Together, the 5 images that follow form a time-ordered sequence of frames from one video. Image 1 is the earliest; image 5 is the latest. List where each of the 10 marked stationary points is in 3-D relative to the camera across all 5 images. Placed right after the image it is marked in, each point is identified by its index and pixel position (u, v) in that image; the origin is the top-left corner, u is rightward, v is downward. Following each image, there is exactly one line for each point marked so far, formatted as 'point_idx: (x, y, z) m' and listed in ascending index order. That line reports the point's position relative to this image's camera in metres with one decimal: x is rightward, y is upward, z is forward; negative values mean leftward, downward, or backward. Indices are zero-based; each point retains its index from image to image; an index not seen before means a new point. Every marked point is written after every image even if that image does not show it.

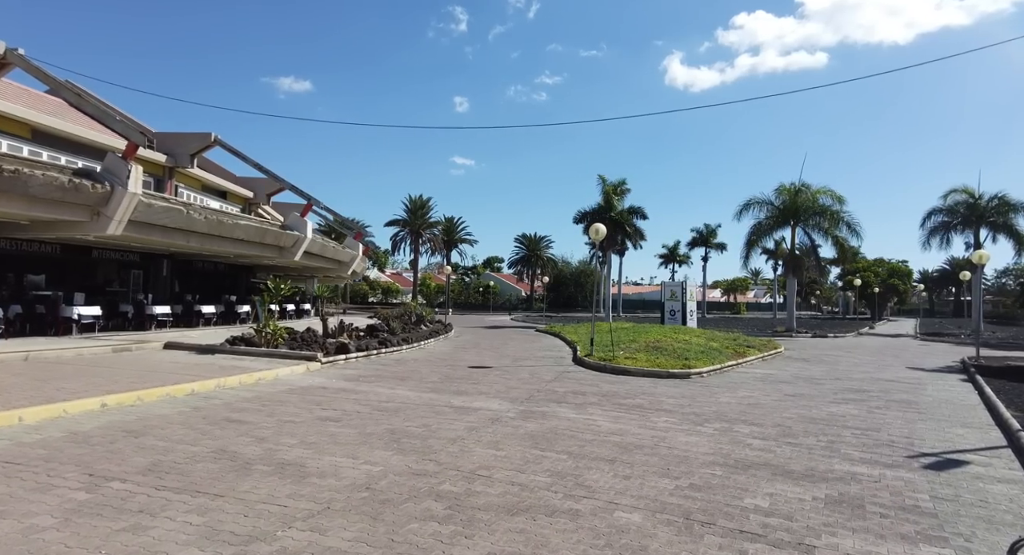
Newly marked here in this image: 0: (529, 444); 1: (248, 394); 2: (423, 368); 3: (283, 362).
0: (+0.2, -2.1, +7.6) m
1: (-4.7, -2.1, +10.7) m
2: (-2.2, -2.3, +14.9) m
3: (-5.4, -2.0, +14.2) m
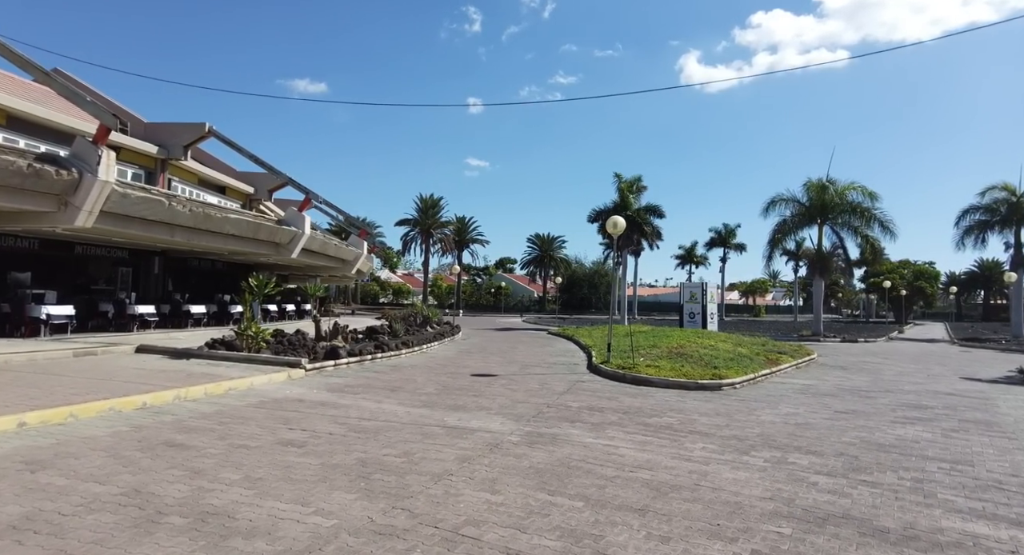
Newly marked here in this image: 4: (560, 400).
0: (+0.2, -2.1, +6.0) m
1: (-4.6, -2.0, +9.2) m
2: (-2.0, -2.2, +13.3) m
3: (-5.3, -1.9, +12.7) m
4: (+0.9, -2.2, +11.0) m
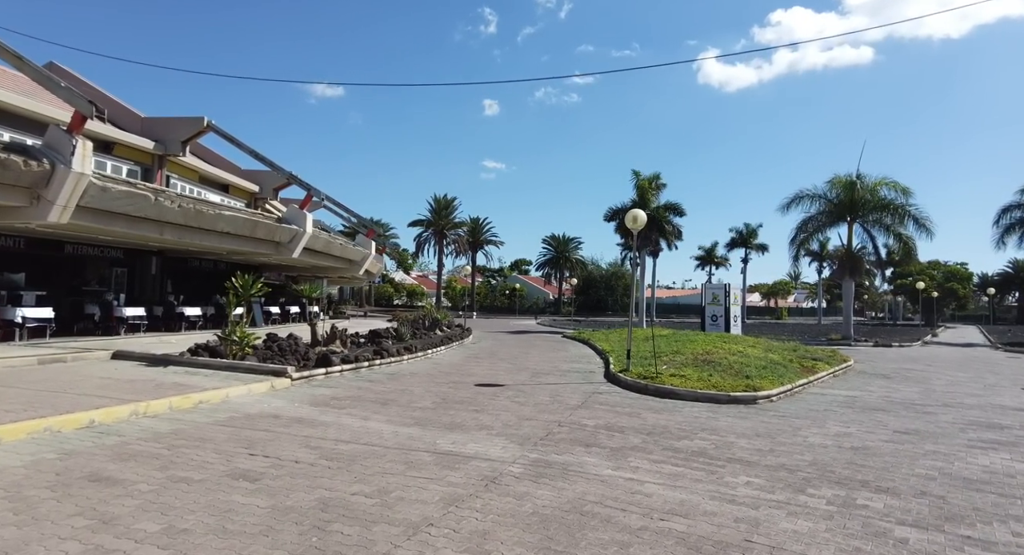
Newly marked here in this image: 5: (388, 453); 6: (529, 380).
0: (+0.2, -2.0, +4.6) m
1: (-4.5, -2.0, +7.9) m
2: (-1.9, -2.2, +12.0) m
3: (-5.1, -1.9, +11.5) m
4: (+1.0, -2.2, +9.6) m
5: (-1.5, -2.1, +7.2) m
6: (+0.4, -2.3, +13.5) m
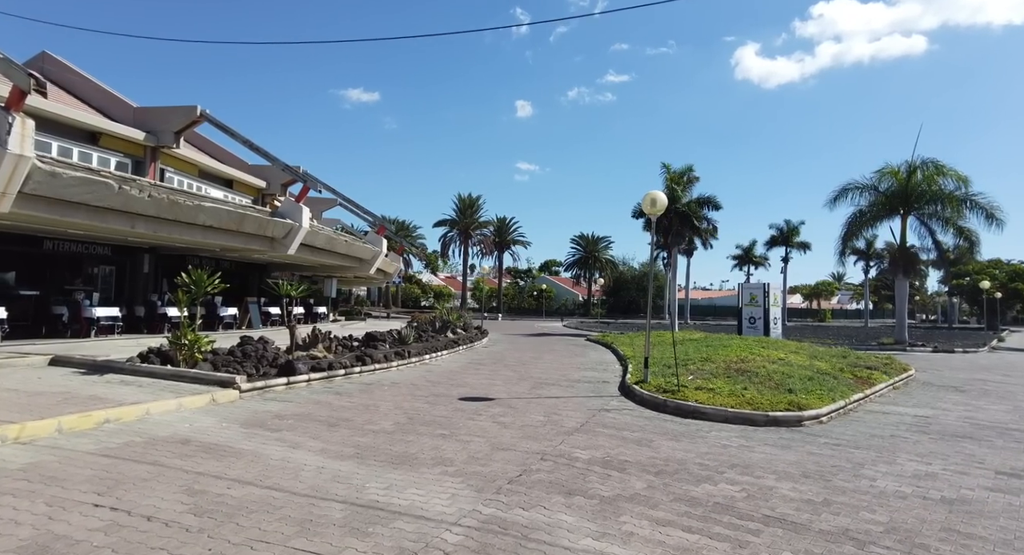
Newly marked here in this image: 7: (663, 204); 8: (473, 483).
0: (-0.4, -1.9, +2.6) m
1: (-4.9, -1.8, +6.1) m
2: (-2.1, -2.1, +10.0) m
3: (-5.3, -1.8, +9.7) m
4: (+0.6, -2.1, +7.5) m
5: (-1.9, -2.0, +5.3) m
6: (+0.3, -2.2, +11.4) m
7: (+3.1, +1.5, +12.5) m
8: (-0.4, -2.0, +6.0) m
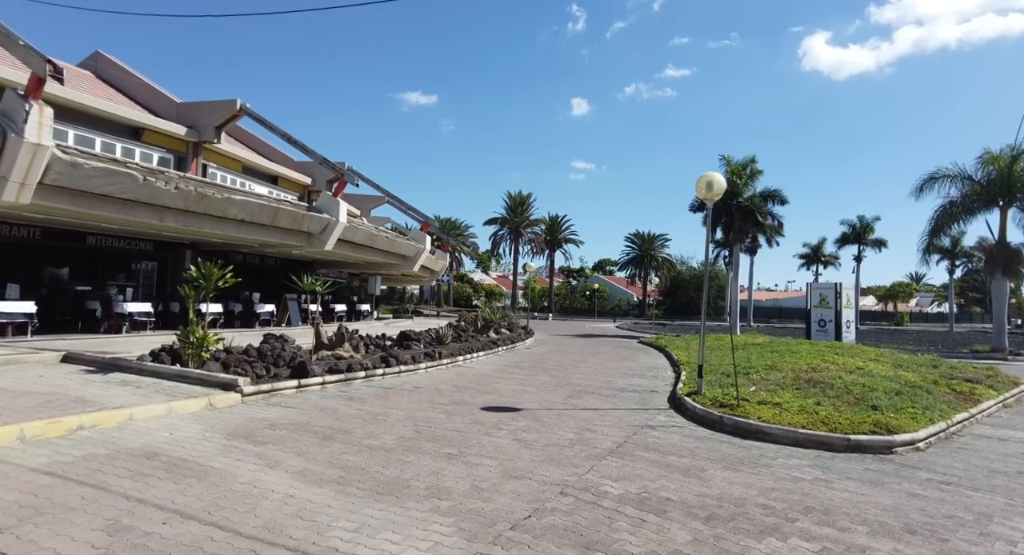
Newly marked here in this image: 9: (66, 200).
0: (-0.7, -1.8, +1.3) m
1: (-4.9, -1.7, +5.3) m
2: (-1.6, -2.0, +8.9) m
3: (-4.9, -1.7, +8.9) m
4: (+0.8, -2.0, +6.1) m
5: (-2.0, -1.9, +4.2) m
6: (+0.8, -2.1, +10.1) m
7: (+3.8, +1.6, +10.9) m
8: (-0.3, -1.9, +4.7) m
9: (-9.5, +1.7, +12.9) m
